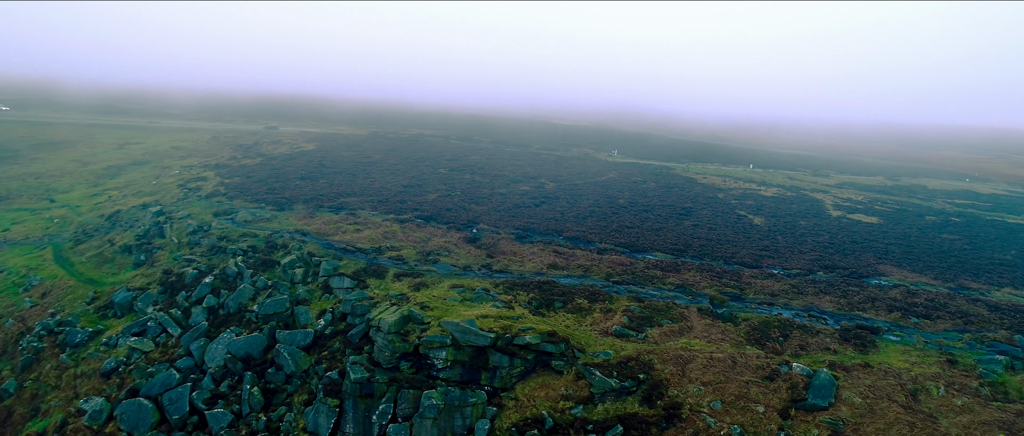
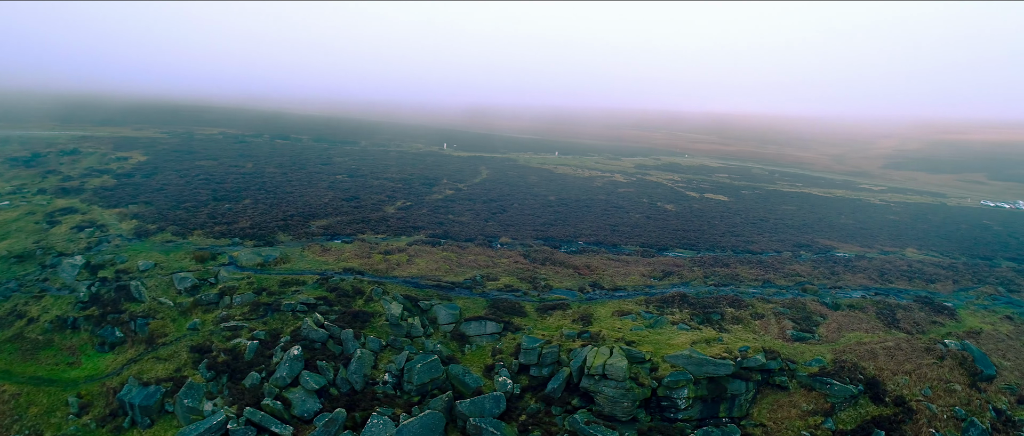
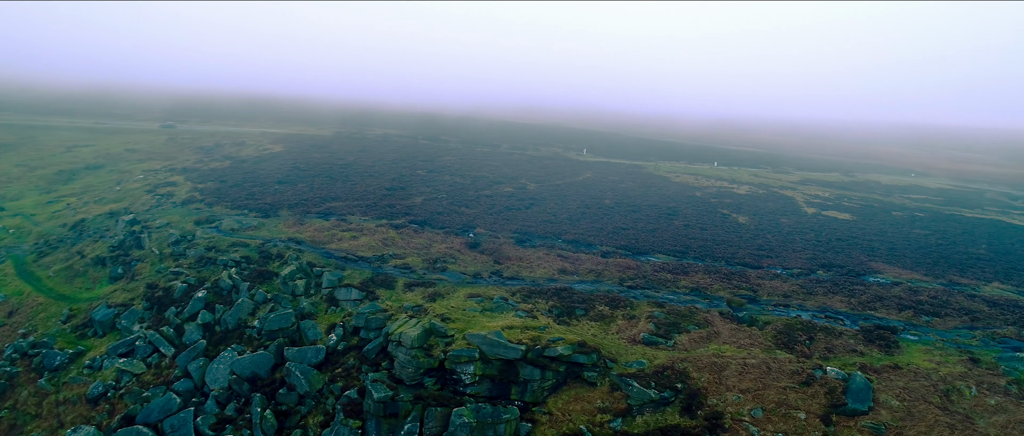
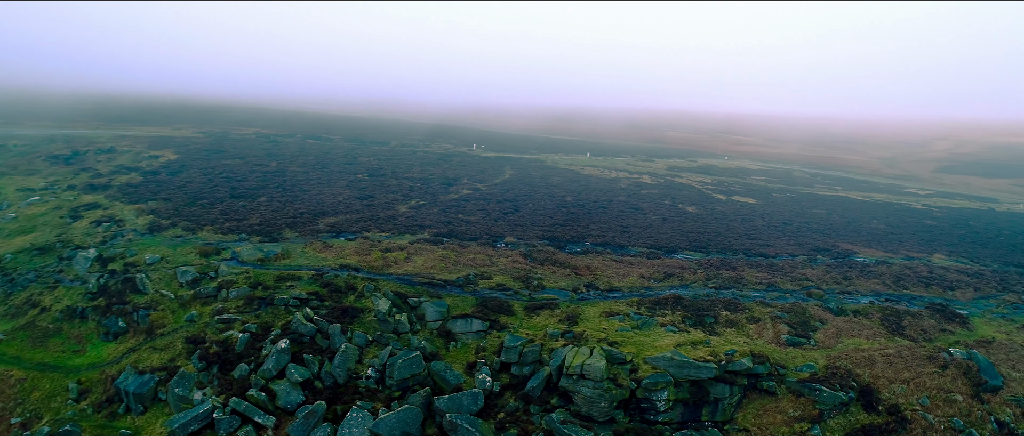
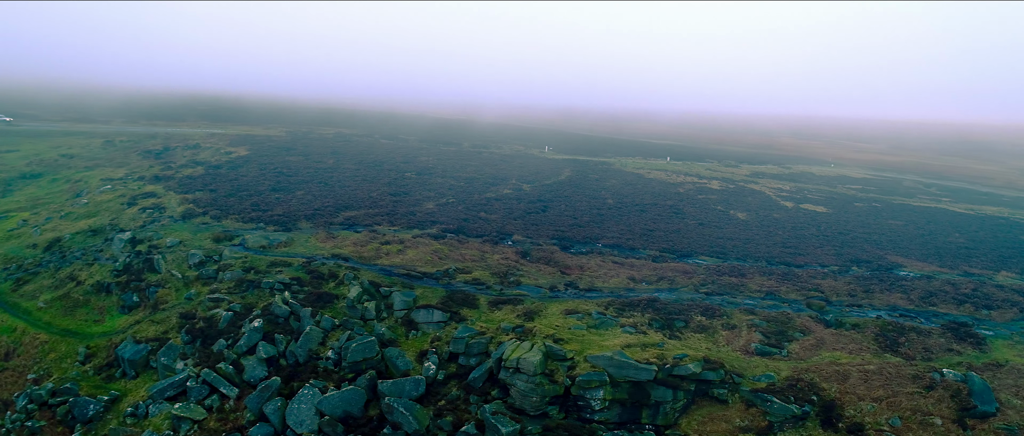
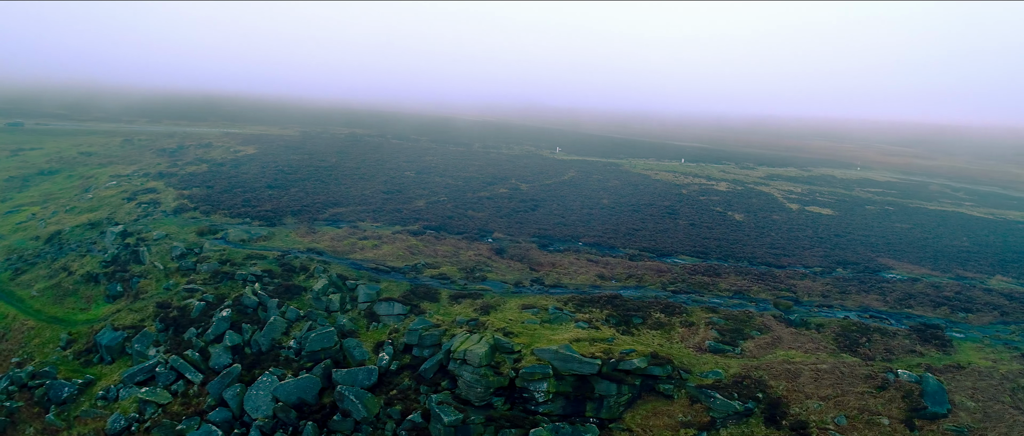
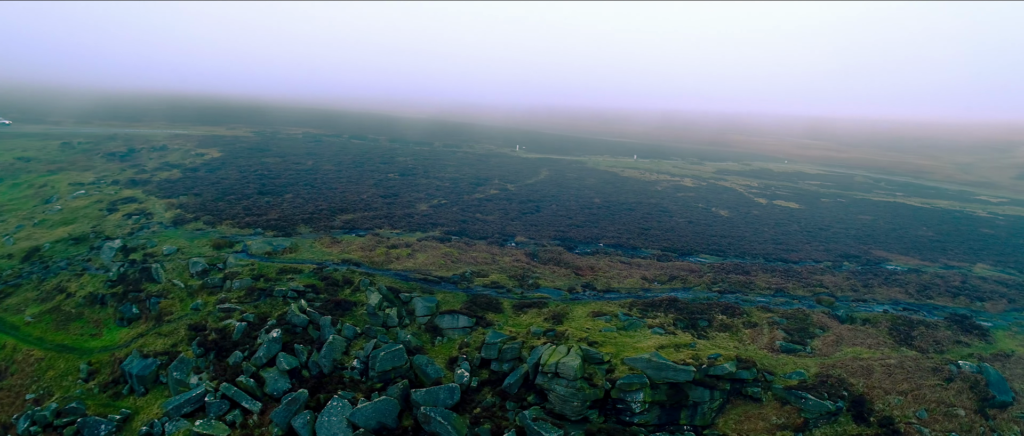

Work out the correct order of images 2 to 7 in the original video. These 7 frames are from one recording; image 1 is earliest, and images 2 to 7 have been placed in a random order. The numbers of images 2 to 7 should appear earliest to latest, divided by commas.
3, 6, 5, 7, 4, 2
